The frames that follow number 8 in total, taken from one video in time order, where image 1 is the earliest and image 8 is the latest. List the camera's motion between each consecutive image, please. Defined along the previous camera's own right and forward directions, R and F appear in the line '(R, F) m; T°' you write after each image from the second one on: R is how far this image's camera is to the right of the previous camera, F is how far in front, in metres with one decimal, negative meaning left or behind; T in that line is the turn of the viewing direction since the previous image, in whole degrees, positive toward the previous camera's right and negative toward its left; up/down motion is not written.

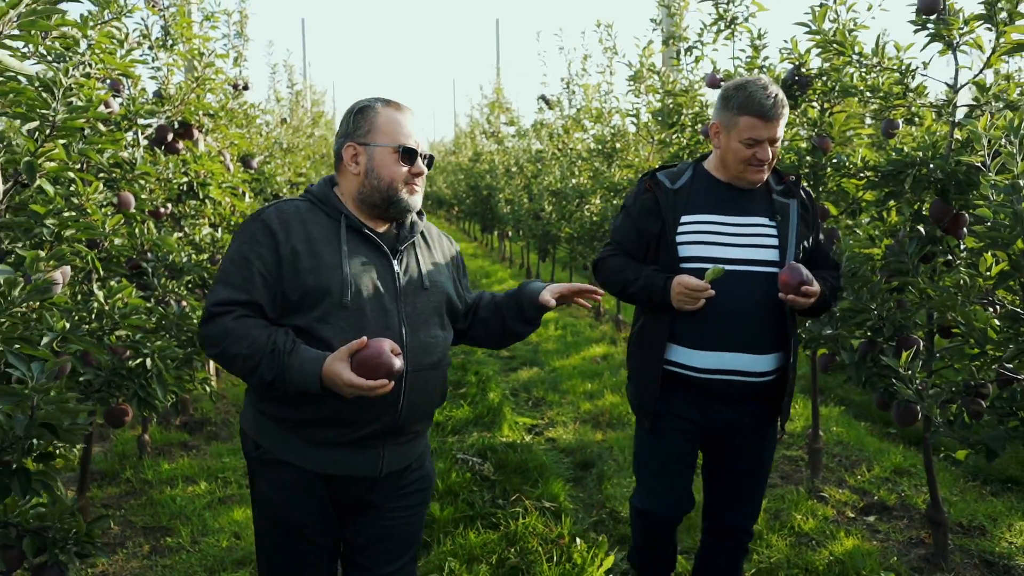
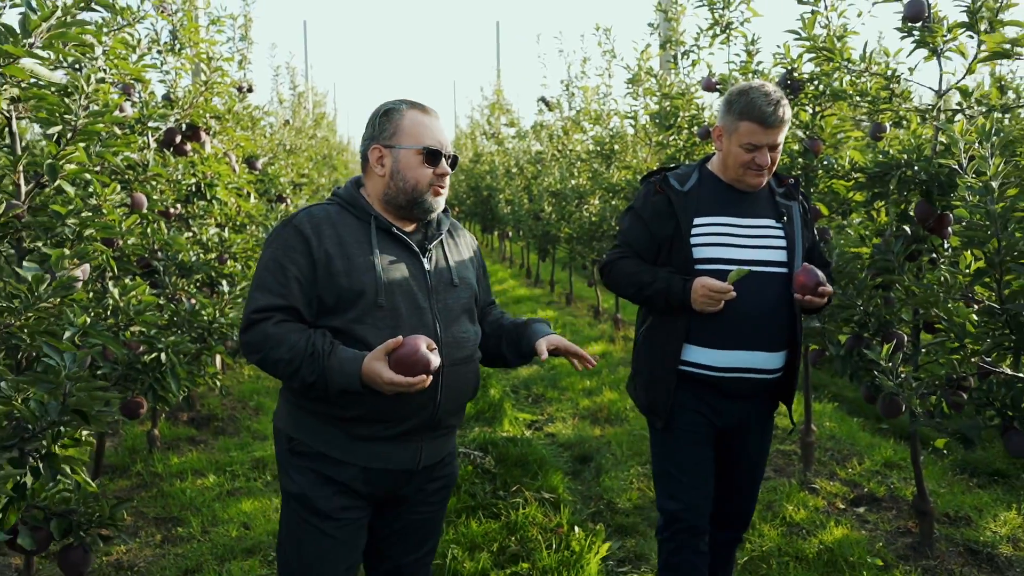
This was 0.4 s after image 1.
(0.0, -0.1) m; 0°
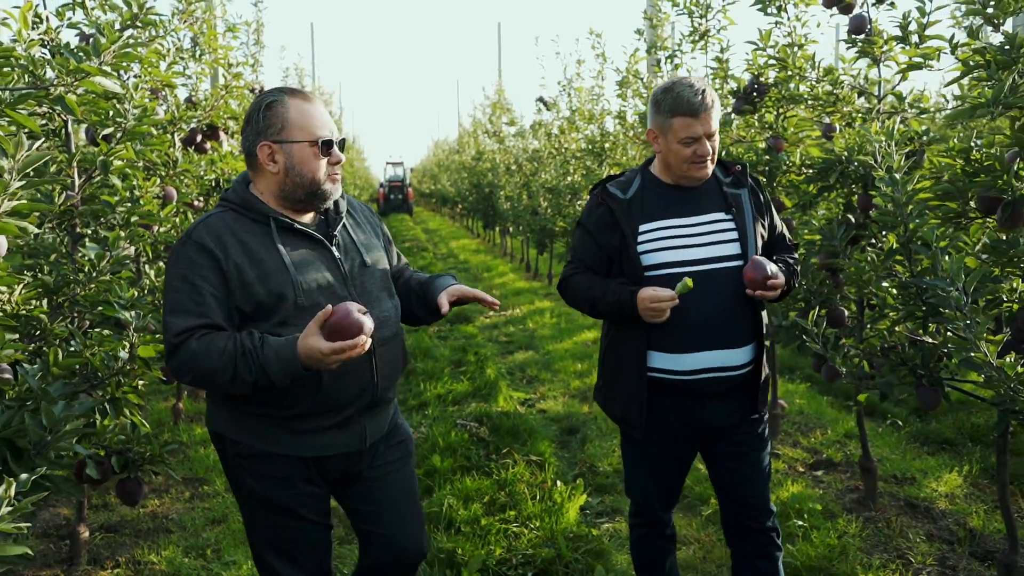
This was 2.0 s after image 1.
(+0.1, -0.5) m; 0°
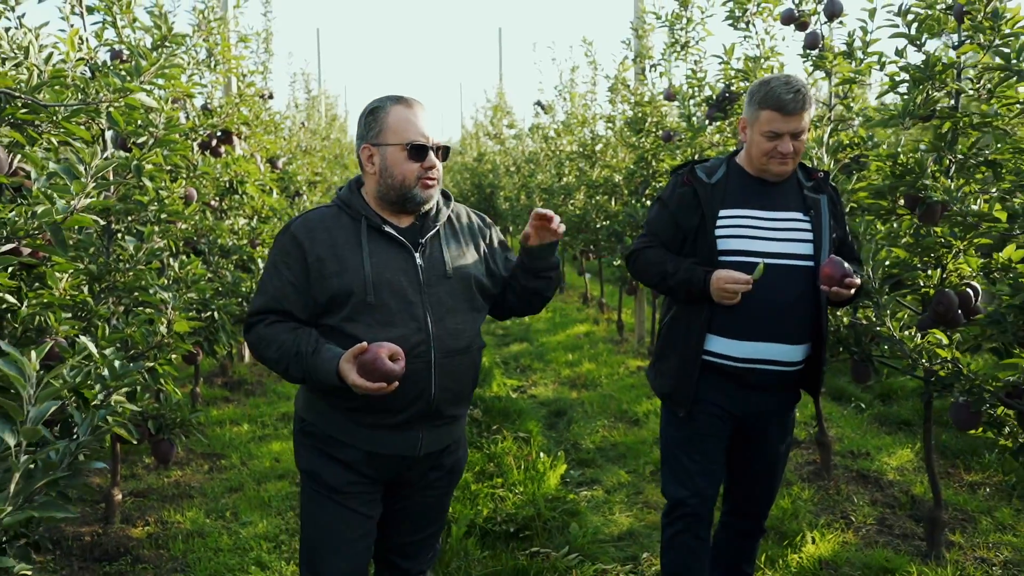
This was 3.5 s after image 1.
(+0.1, -0.4) m; 0°
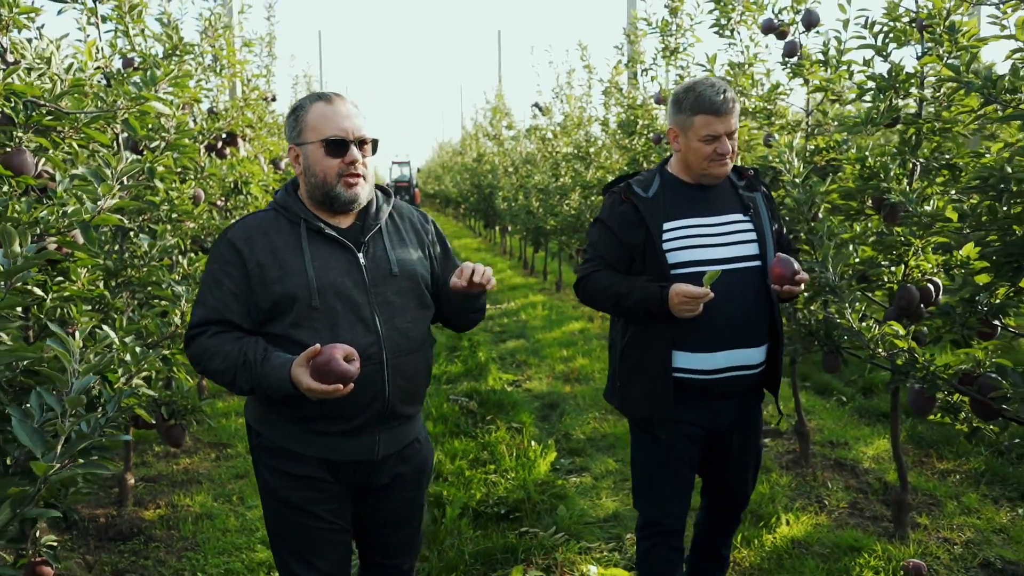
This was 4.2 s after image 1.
(0.0, -0.2) m; 0°
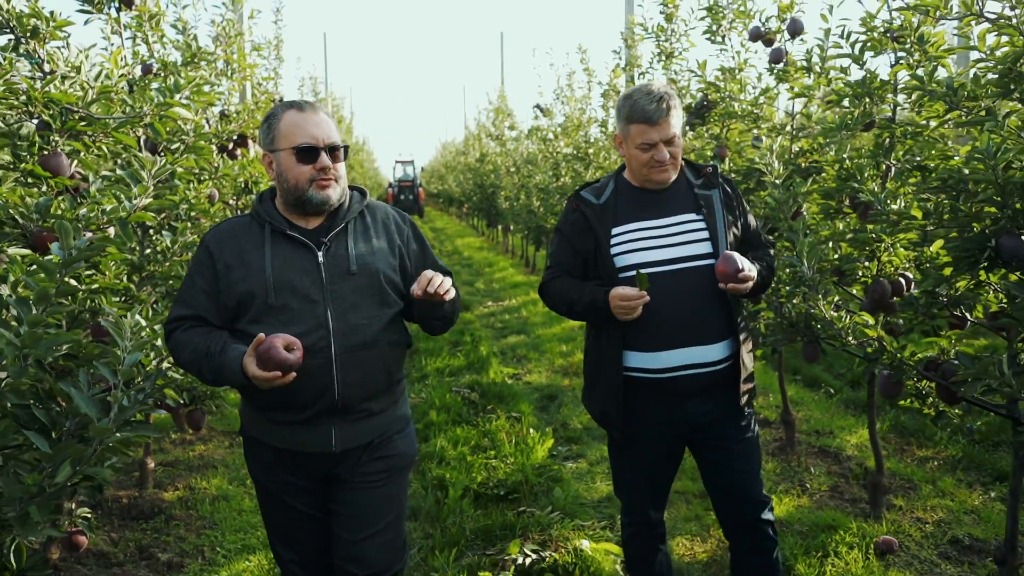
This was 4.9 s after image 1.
(0.0, -0.2) m; 0°
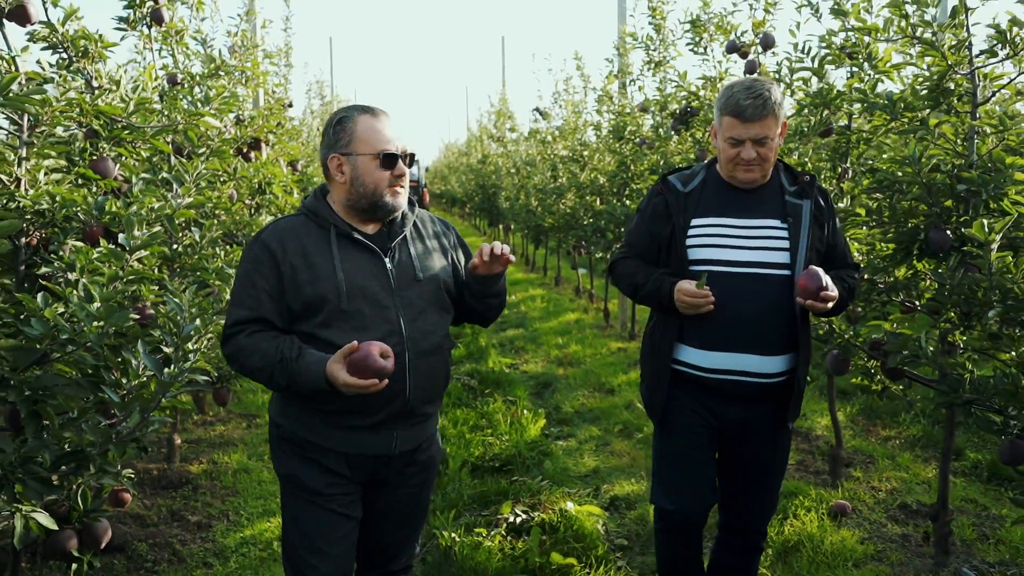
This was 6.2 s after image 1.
(+0.1, -0.4) m; 0°
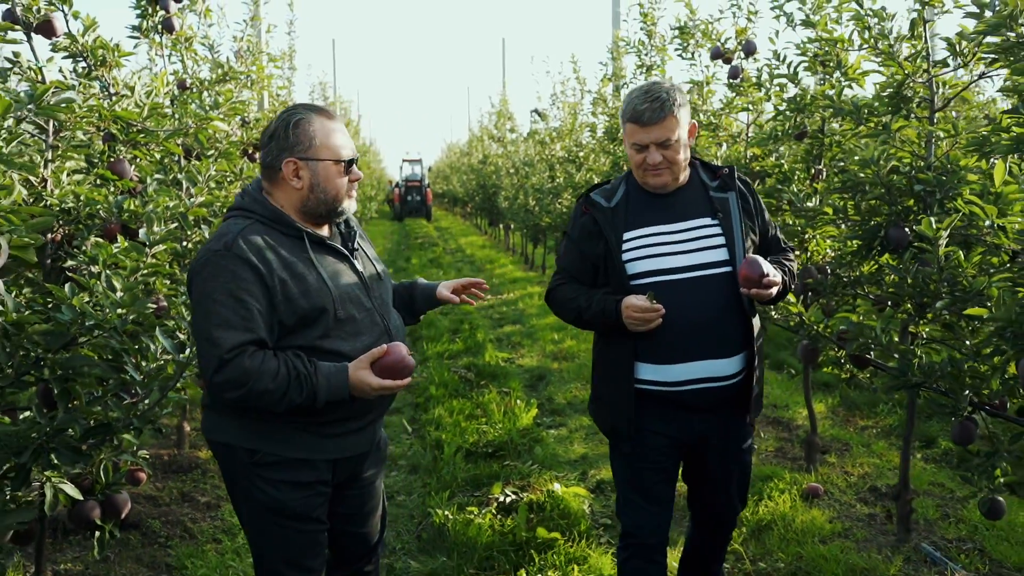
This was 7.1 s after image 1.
(+0.1, -0.3) m; 0°
